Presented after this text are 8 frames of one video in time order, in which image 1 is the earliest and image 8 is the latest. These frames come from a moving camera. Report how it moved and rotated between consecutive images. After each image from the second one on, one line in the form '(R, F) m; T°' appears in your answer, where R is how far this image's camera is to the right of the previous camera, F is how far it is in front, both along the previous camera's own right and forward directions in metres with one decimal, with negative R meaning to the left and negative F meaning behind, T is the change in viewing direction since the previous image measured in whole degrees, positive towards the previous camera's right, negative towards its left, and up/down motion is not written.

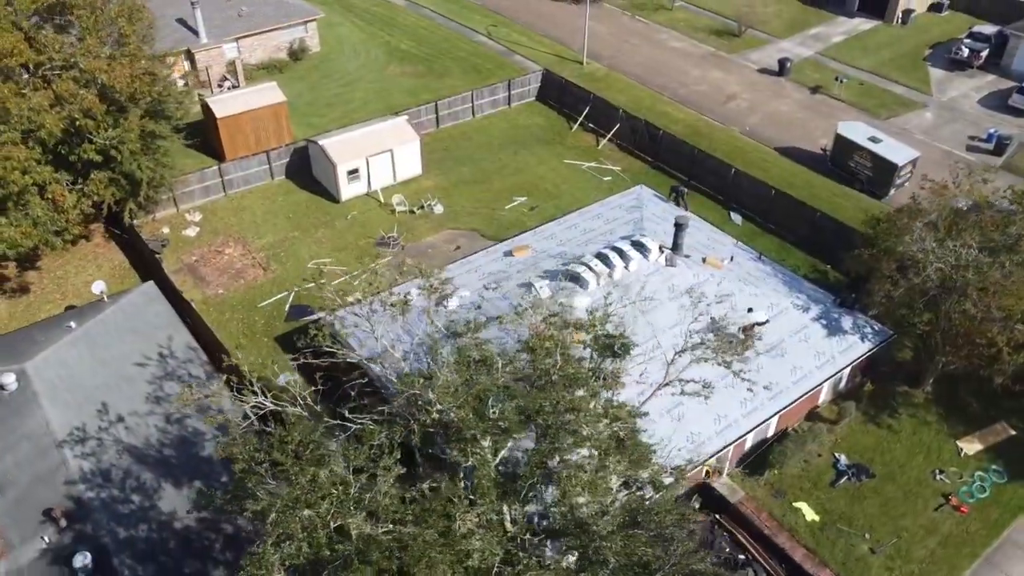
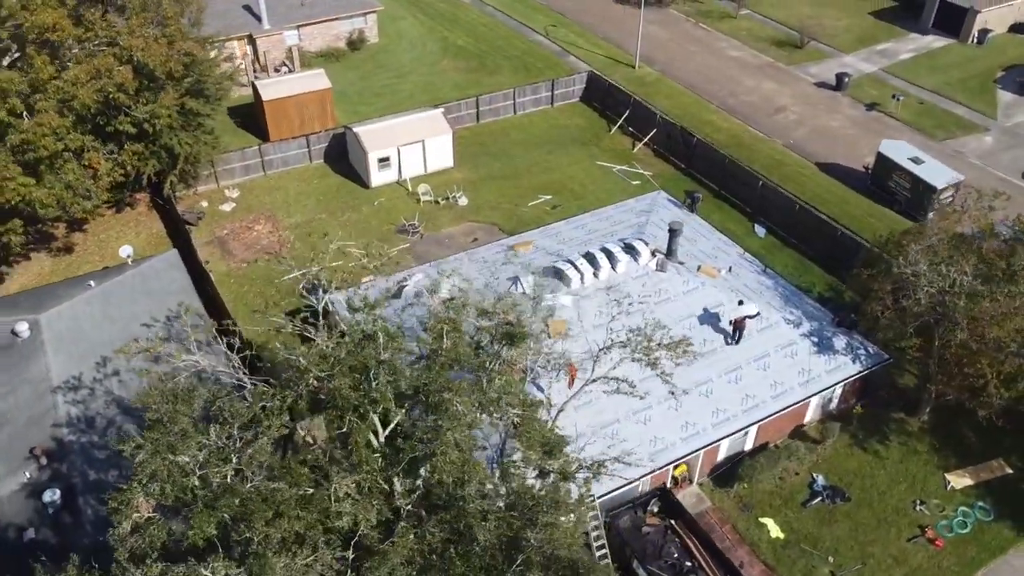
(+2.7, -0.3) m; -6°
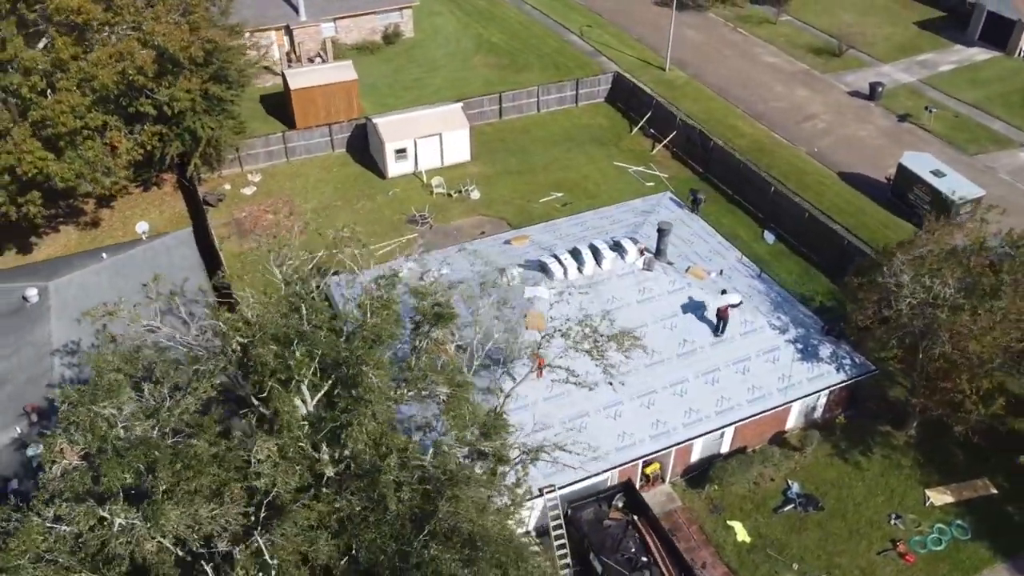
(+2.0, -0.3) m; -4°
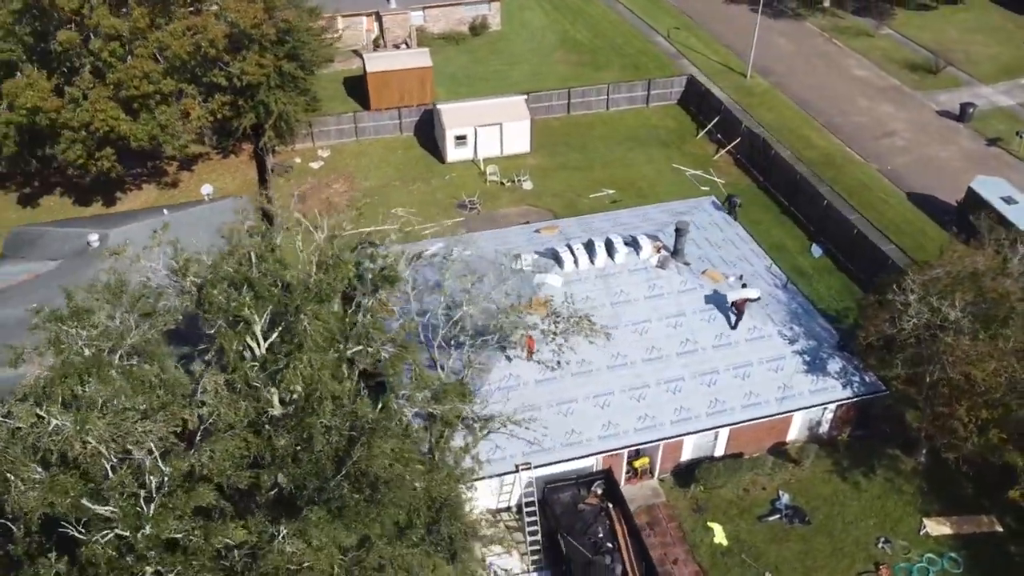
(+2.8, -0.5) m; -7°
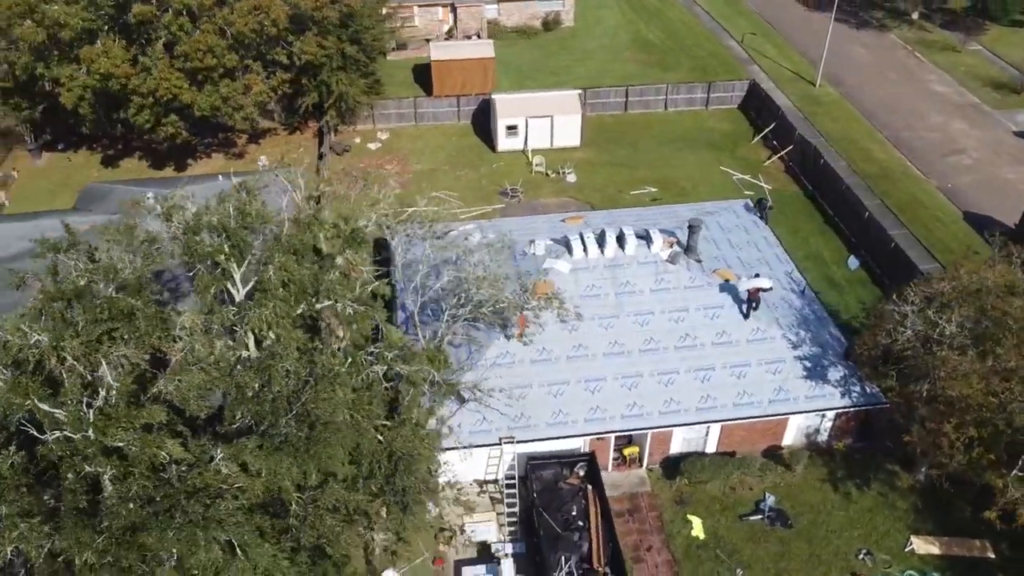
(+2.5, -0.6) m; -6°
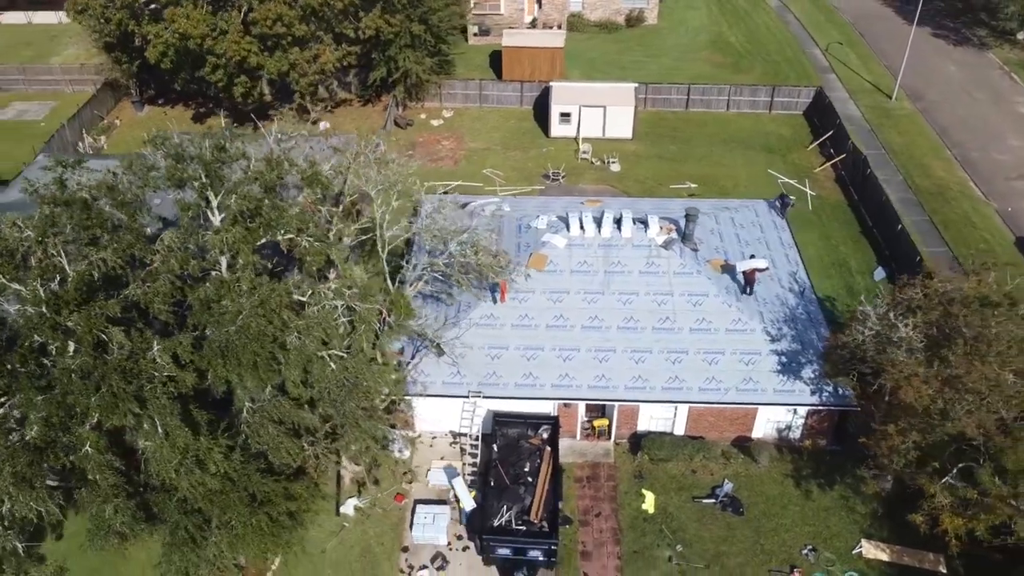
(+3.7, -1.1) m; -8°
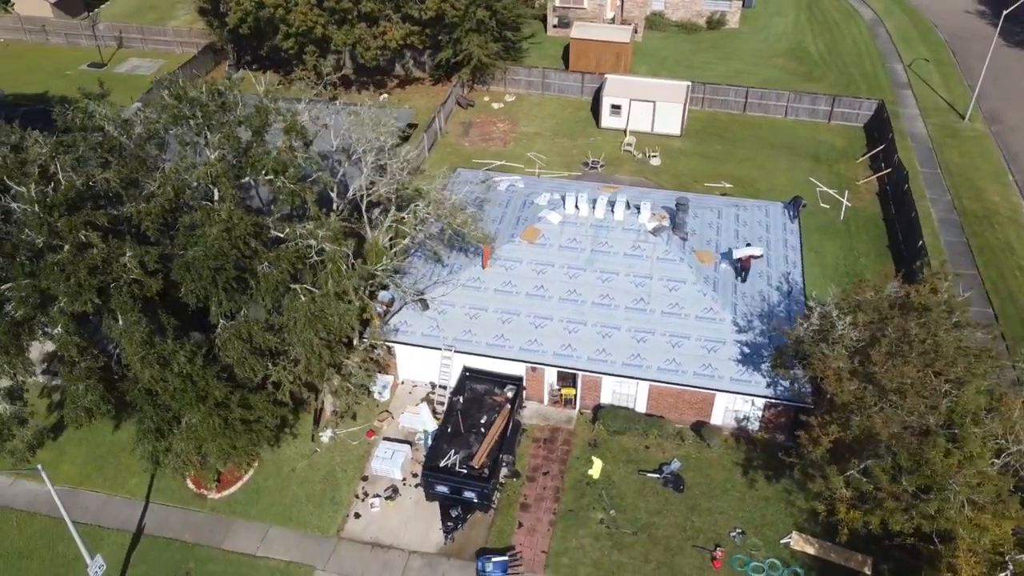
(+4.1, -1.3) m; -8°
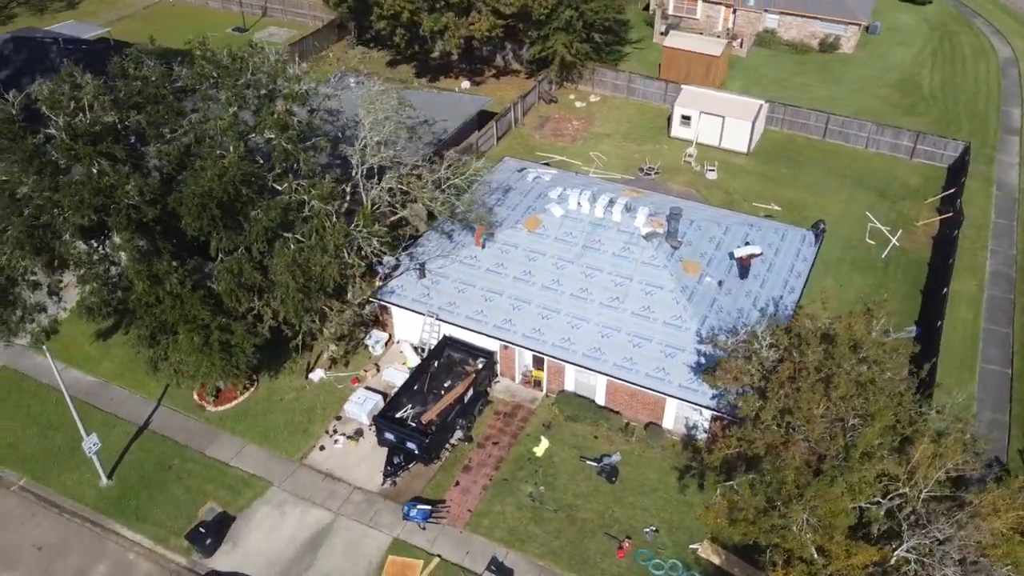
(+5.5, -1.2) m; -11°
